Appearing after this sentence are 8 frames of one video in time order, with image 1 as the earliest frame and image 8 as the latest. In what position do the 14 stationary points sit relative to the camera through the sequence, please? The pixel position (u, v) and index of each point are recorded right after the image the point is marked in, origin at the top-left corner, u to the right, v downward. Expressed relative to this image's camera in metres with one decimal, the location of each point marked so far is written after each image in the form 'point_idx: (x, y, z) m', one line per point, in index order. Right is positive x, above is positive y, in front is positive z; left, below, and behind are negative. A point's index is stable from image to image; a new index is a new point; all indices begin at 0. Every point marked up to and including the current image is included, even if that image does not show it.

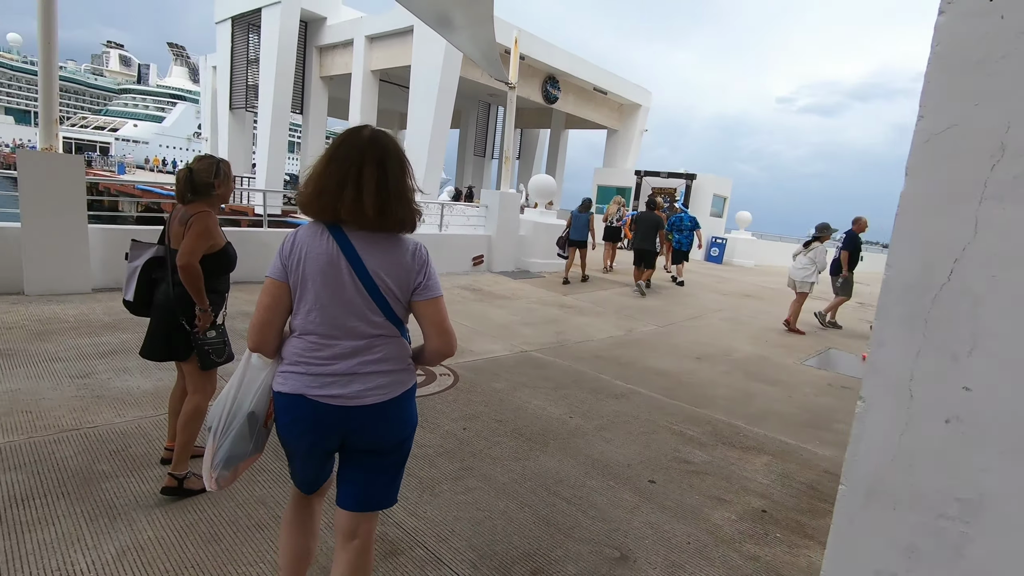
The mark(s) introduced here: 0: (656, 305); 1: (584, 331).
0: (+2.3, -0.3, +8.8) m
1: (+0.9, -0.5, +6.8) m
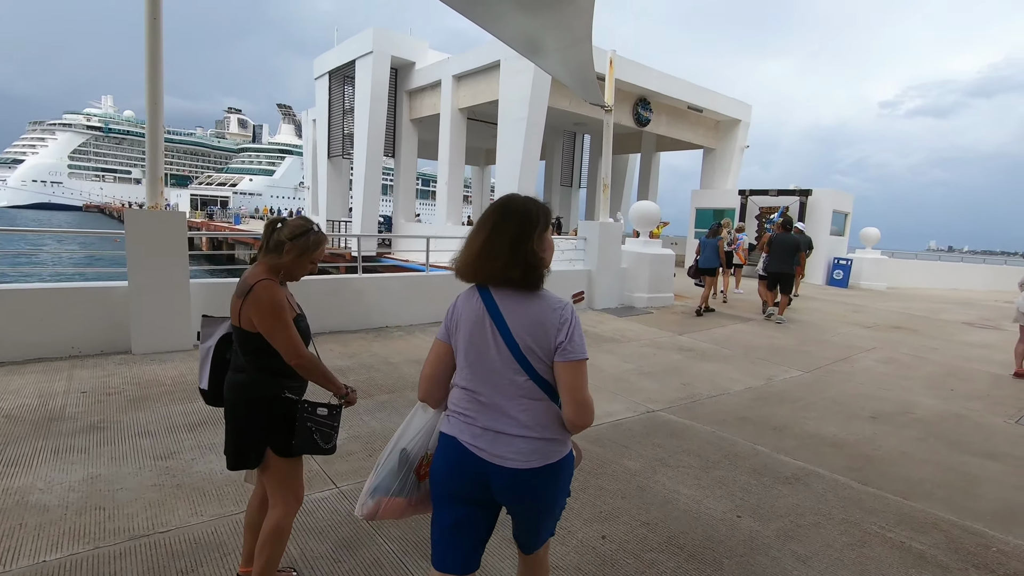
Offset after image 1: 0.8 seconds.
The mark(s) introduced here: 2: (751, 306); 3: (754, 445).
0: (+3.9, -0.8, +7.6) m
1: (+2.2, -1.0, +5.8) m
2: (+4.7, -0.3, +10.6) m
3: (+1.8, -1.2, +4.0) m
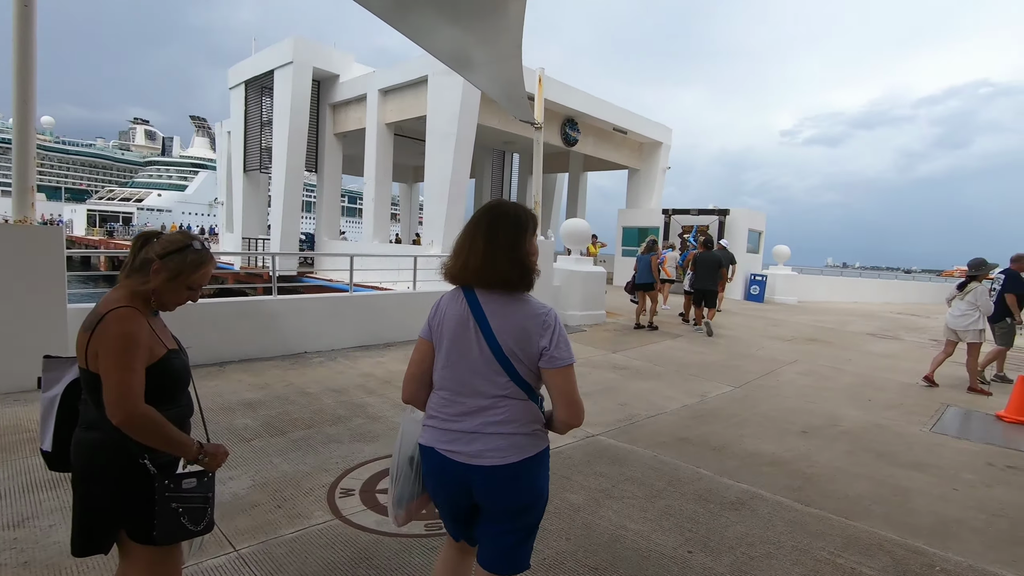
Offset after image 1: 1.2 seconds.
0: (+2.9, -1.0, +7.7) m
1: (+1.5, -1.2, +5.7) m
2: (+3.3, -0.7, +10.8) m
3: (+1.3, -1.3, +3.9) m
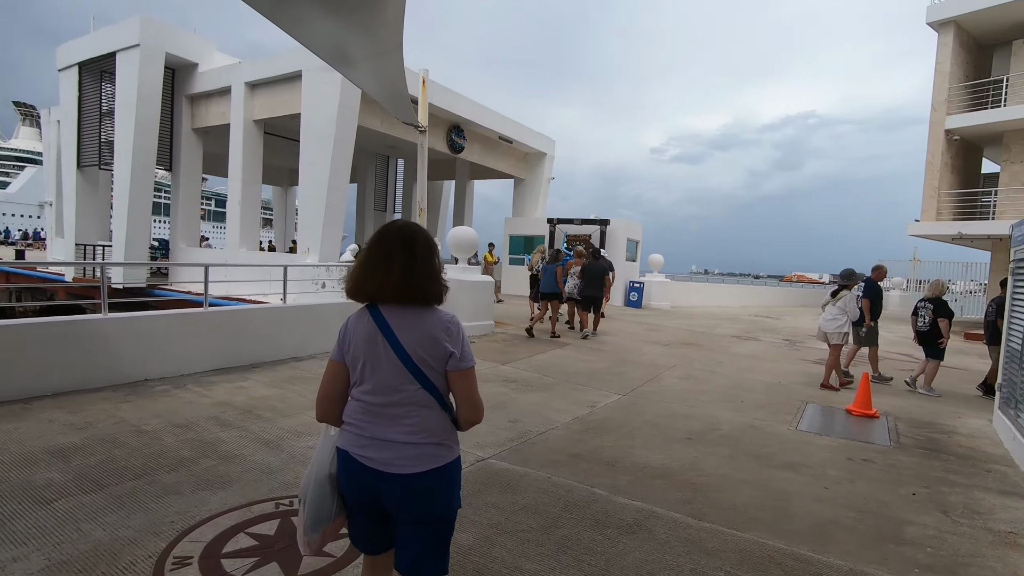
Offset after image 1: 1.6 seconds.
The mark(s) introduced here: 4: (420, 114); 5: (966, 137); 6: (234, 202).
0: (+1.3, -1.1, +7.8) m
1: (+0.3, -1.3, +5.5) m
2: (+1.1, -0.8, +10.9) m
3: (+0.5, -1.4, +3.7) m
4: (-1.7, +3.2, +9.8) m
5: (+14.9, +5.0, +17.7) m
6: (-7.7, +2.4, +14.9) m
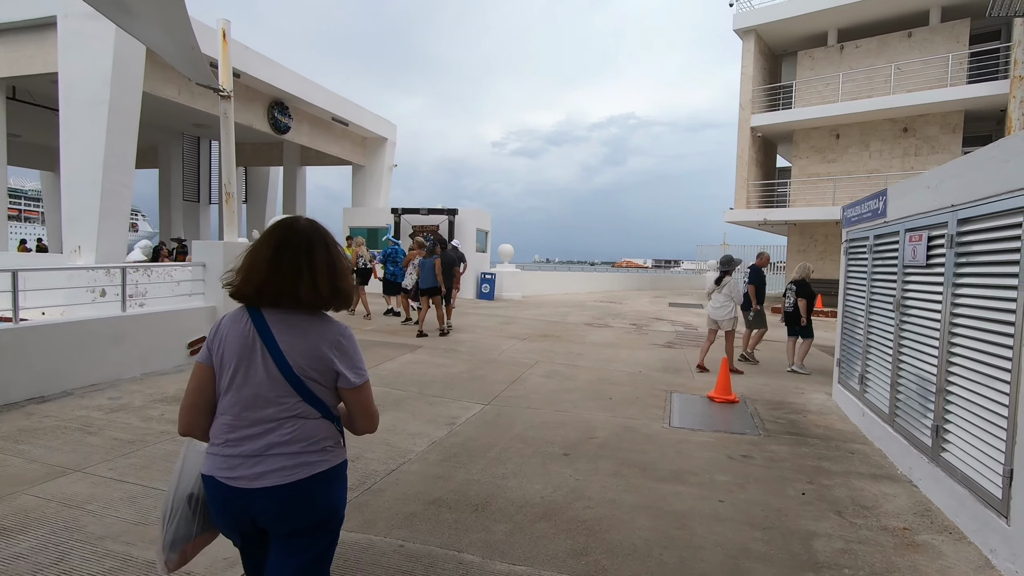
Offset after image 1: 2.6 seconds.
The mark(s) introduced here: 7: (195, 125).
0: (-0.7, -1.1, +6.9) m
1: (-1.0, -1.3, +4.4) m
2: (-1.8, -0.8, +9.8) m
3: (-0.3, -1.4, +2.8) m
4: (-4.3, +3.1, +7.9) m
5: (+9.5, +5.7, +20.0) m
6: (-11.4, +2.1, +11.2) m
7: (-11.0, +5.6, +18.7) m
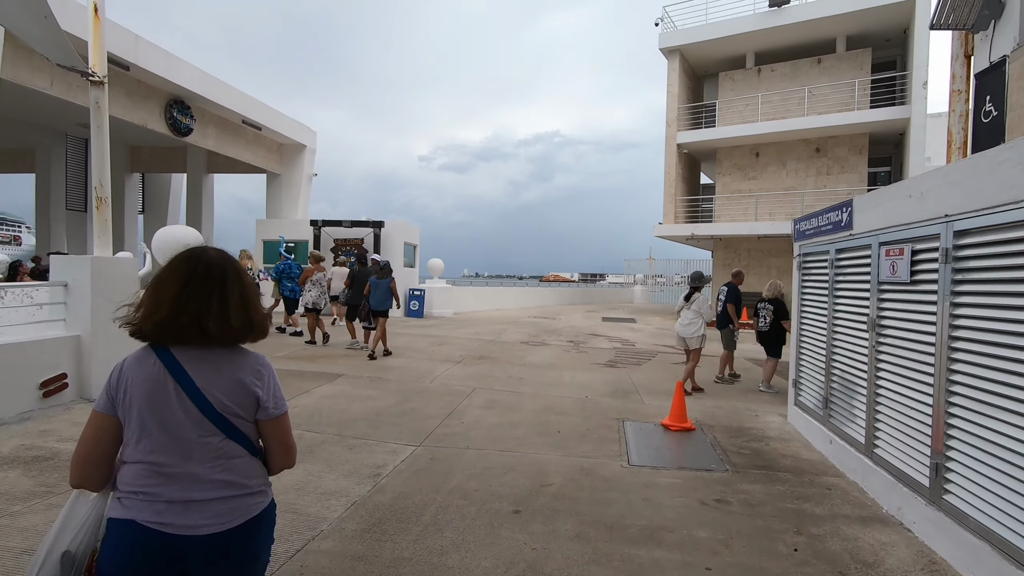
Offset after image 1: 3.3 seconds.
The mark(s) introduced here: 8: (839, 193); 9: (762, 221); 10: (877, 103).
0: (-1.4, -1.3, +6.1) m
1: (-1.4, -1.4, +3.5) m
2: (-2.9, -1.1, +8.8) m
3: (-0.5, -1.5, +2.0) m
4: (-5.2, +2.8, +6.7) m
5: (+6.8, +5.2, +20.5) m
6: (-12.6, +1.6, +9.0) m
7: (-13.3, +5.0, +16.5) m
8: (+10.9, +3.2, +17.9) m
9: (+8.7, +2.3, +18.6) m
10: (+12.0, +6.1, +17.6) m
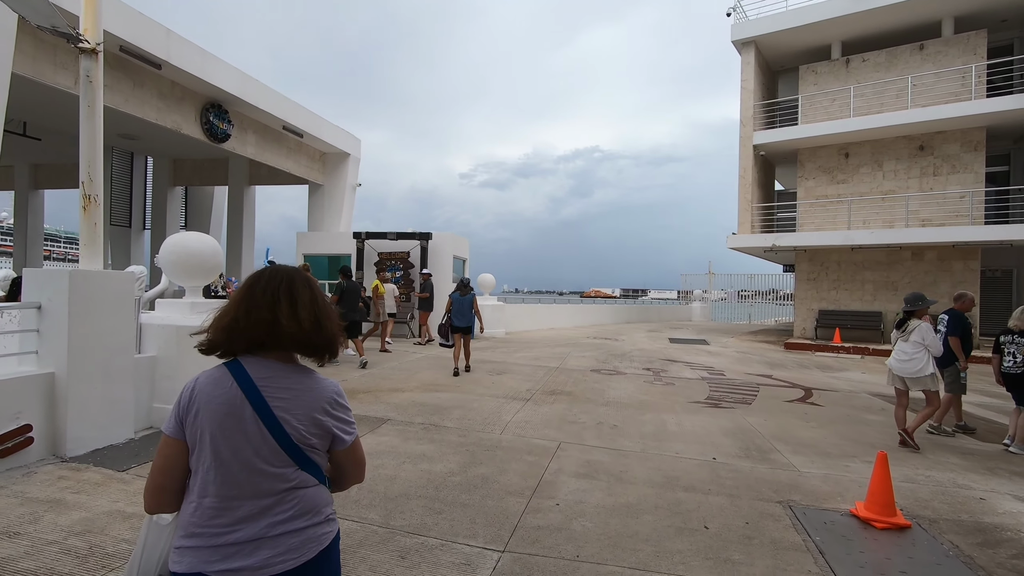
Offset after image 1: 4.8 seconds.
0: (-0.5, -1.5, +4.5) m
1: (-0.7, -1.6, +2.0) m
2: (-1.8, -1.3, +7.3) m
3: (+0.1, -1.6, +0.3) m
4: (-4.2, +2.6, +5.5) m
5: (+8.8, +4.6, +18.5) m
6: (-11.5, +1.3, +8.3) m
7: (-11.6, +4.5, +15.9) m
8: (+12.6, +2.6, +15.5) m
9: (+10.4, +1.8, +16.4) m
10: (+13.7, +5.6, +15.2) m
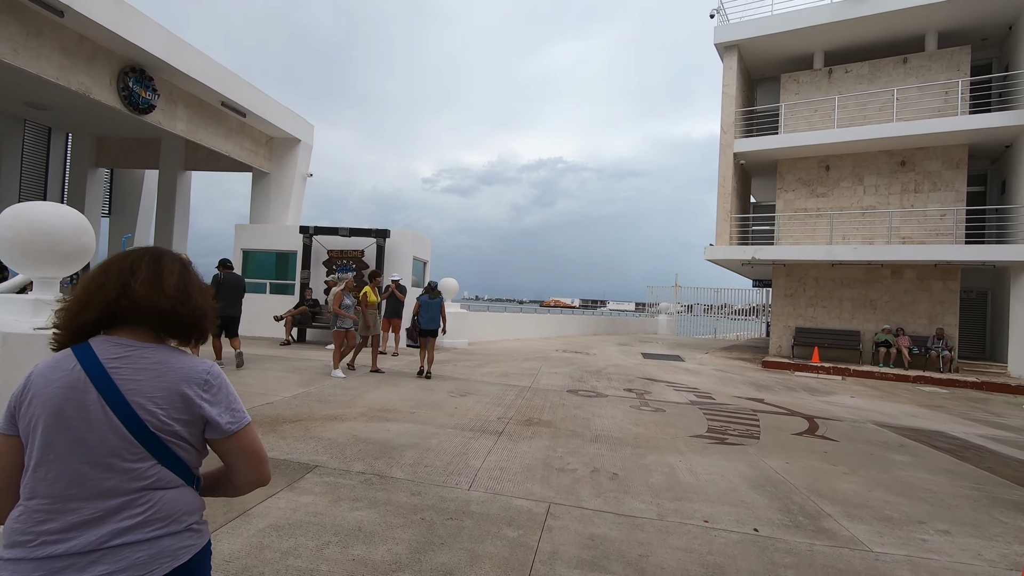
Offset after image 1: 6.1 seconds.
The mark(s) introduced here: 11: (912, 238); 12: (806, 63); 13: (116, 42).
0: (-0.7, -1.5, +3.1) m
1: (-0.7, -1.5, +0.5) m
2: (-2.1, -1.4, +5.8) m
3: (+0.3, -1.5, -1.0) m
4: (-4.3, +2.7, +3.9) m
5: (+7.7, +4.1, +17.8) m
6: (-11.8, +1.6, +6.1) m
7: (-12.3, +4.7, +13.8) m
8: (+11.8, +2.1, +15.1) m
9: (+9.5, +1.3, +15.8) m
10: (+12.9, +5.0, +14.9) m
11: (+11.4, +1.4, +15.3) m
12: (+9.5, +7.3, +17.5) m
13: (-7.2, +4.4, +9.8) m
